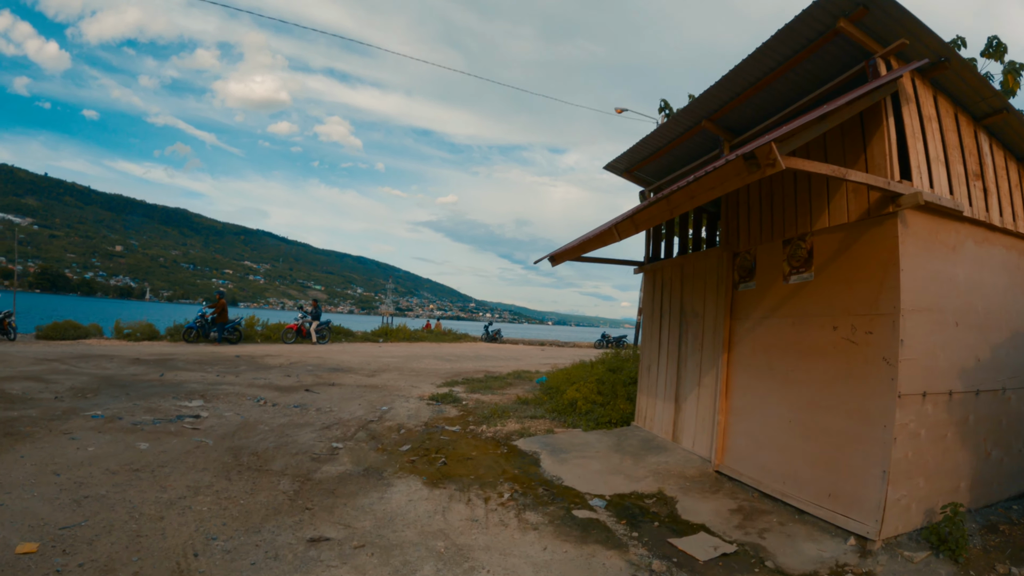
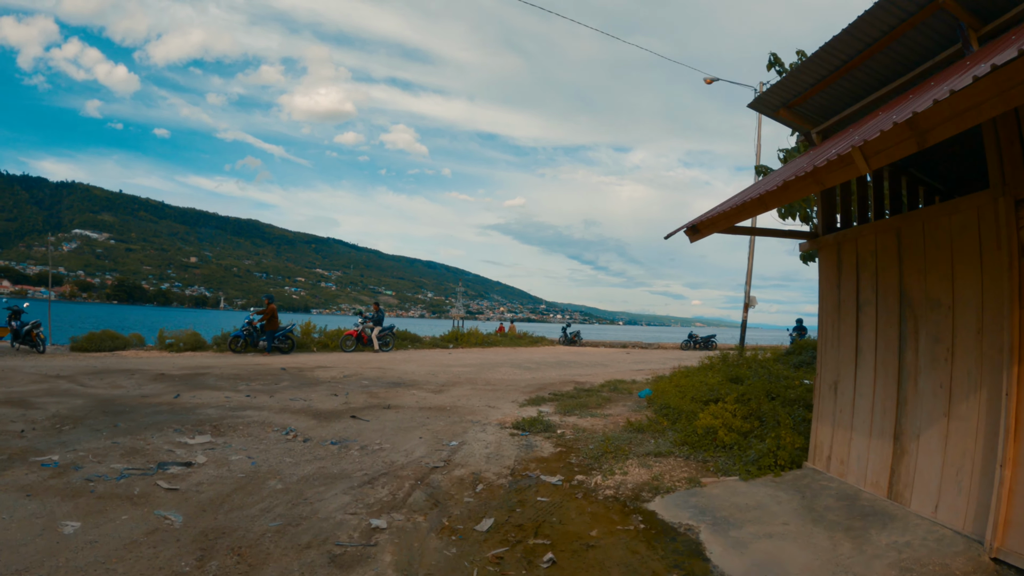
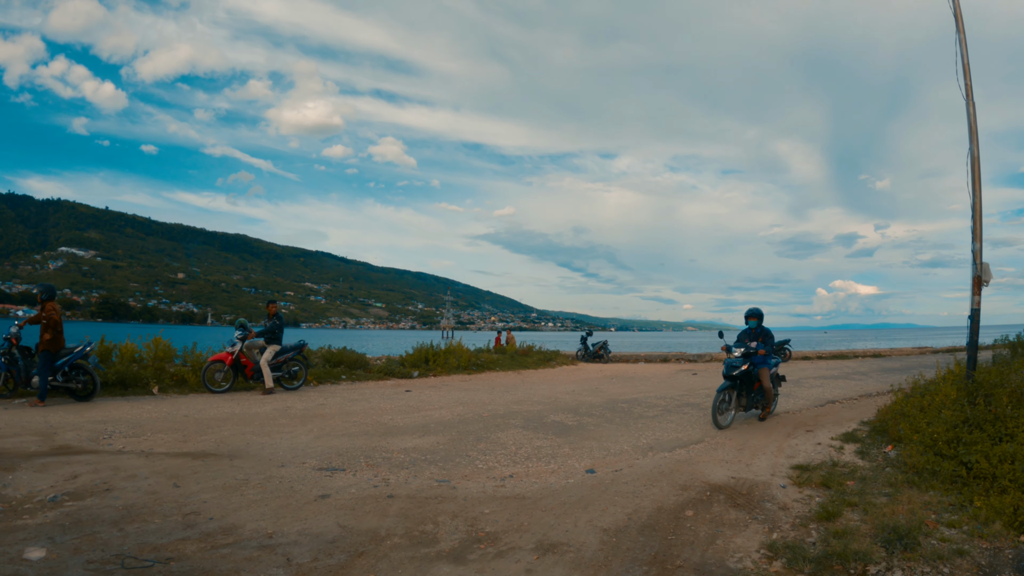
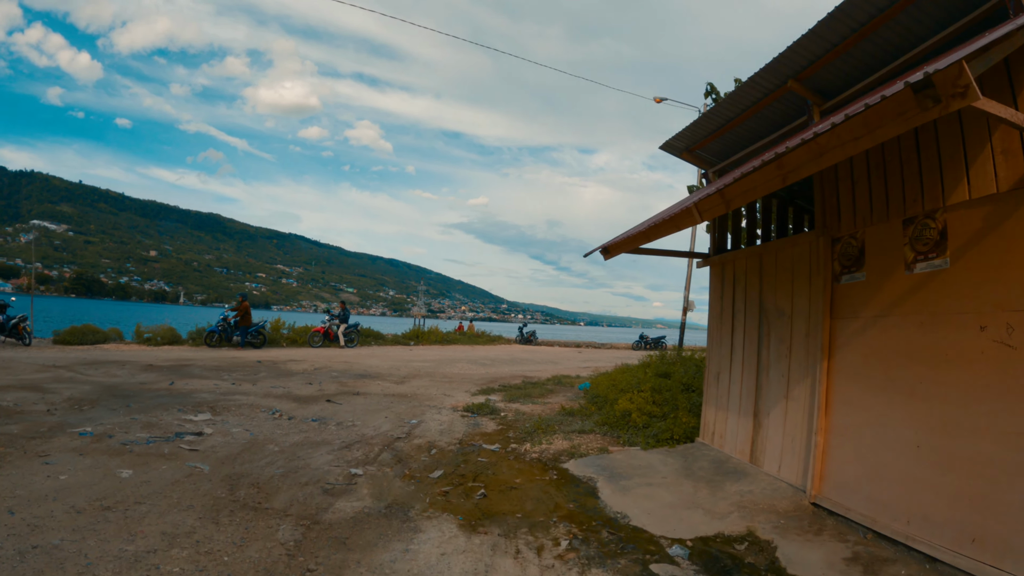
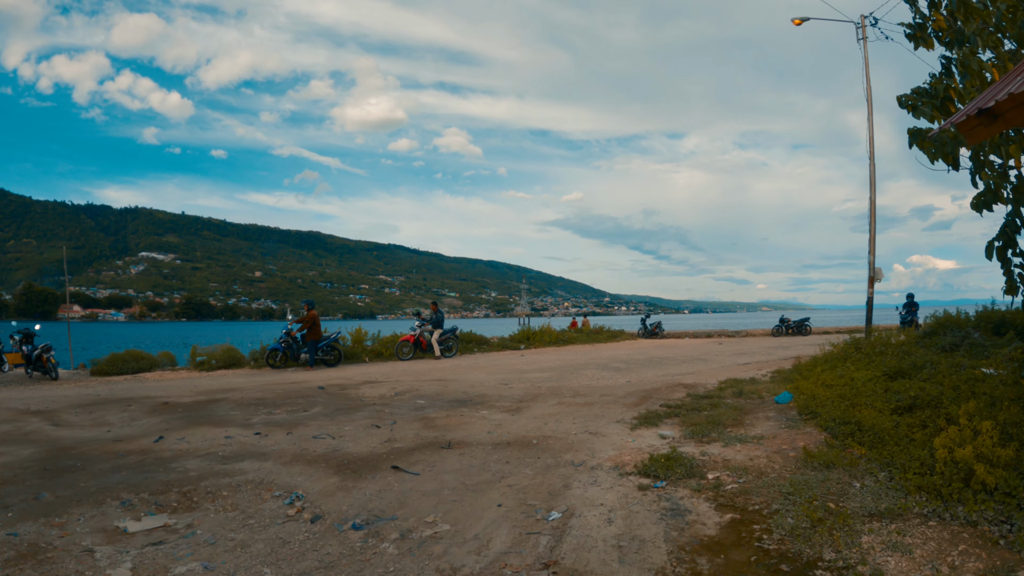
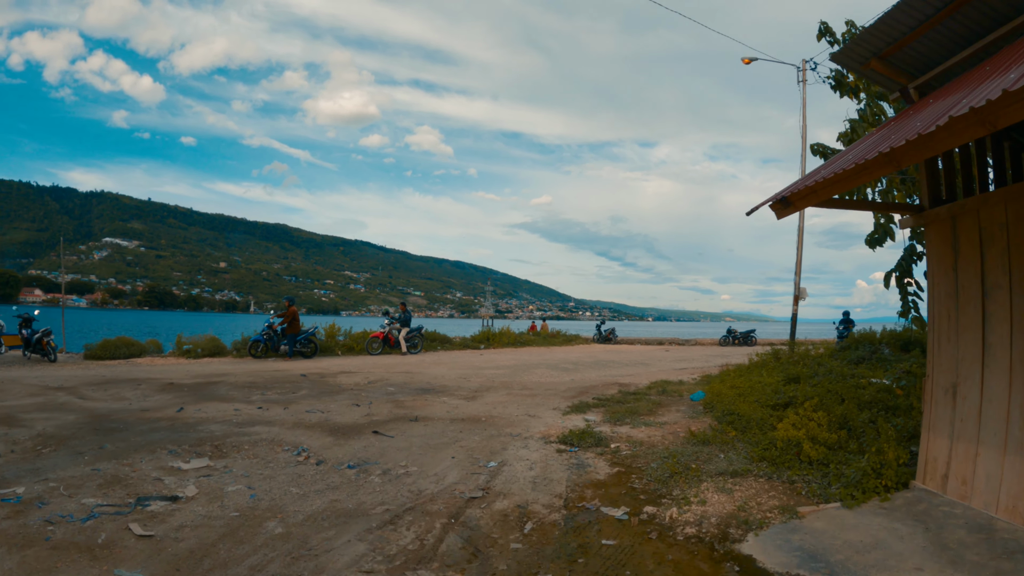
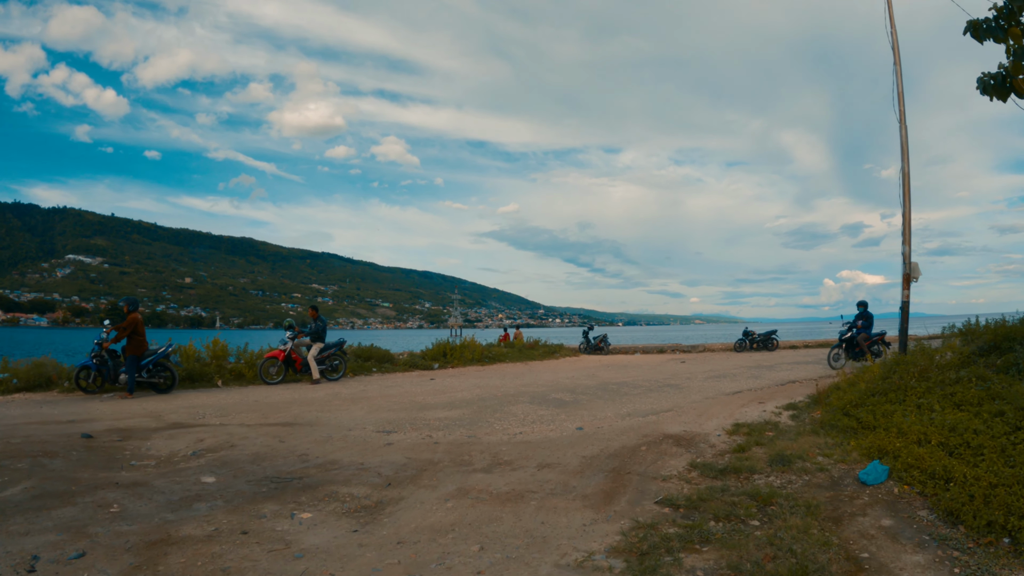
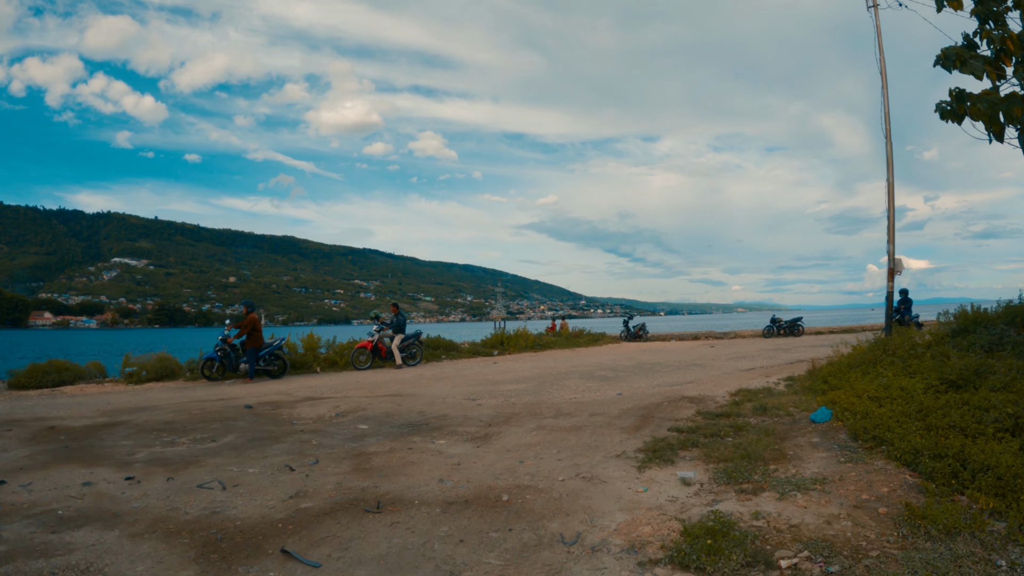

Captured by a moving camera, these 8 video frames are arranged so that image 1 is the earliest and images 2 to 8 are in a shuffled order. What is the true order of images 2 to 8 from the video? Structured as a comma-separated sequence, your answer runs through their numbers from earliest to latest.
4, 2, 6, 5, 8, 7, 3
